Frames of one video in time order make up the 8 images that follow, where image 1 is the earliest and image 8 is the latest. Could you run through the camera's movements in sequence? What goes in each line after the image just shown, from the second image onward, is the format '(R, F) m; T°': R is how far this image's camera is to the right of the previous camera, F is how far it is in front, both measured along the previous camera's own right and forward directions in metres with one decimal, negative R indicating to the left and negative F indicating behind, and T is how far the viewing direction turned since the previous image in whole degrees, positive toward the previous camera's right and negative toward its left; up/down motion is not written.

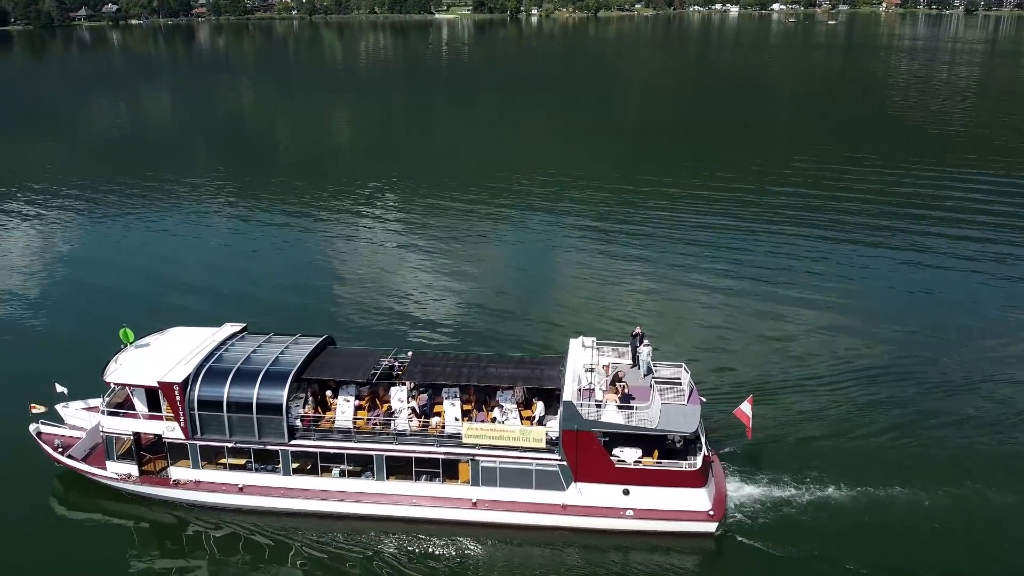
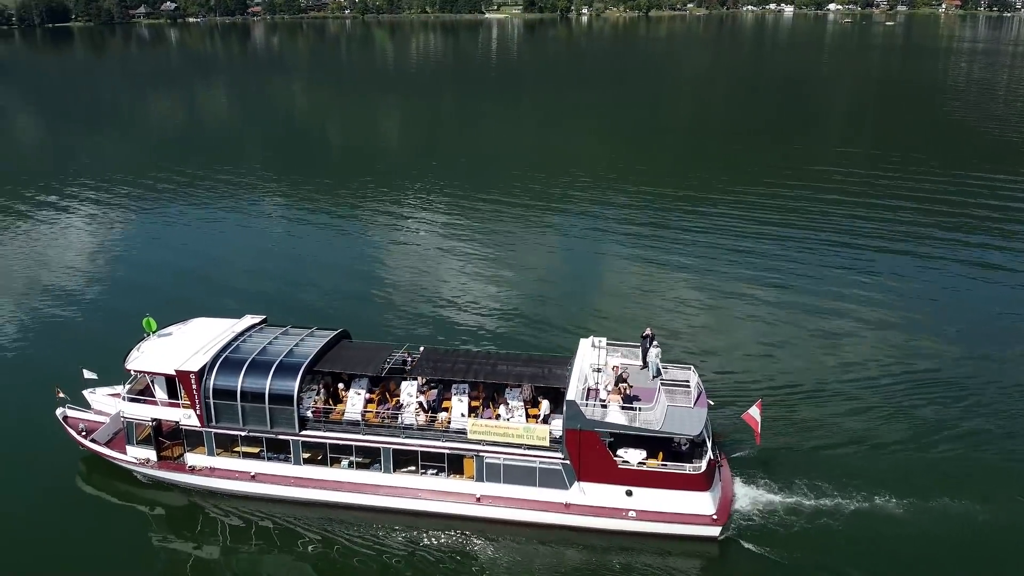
(+1.4, -0.2) m; -3°
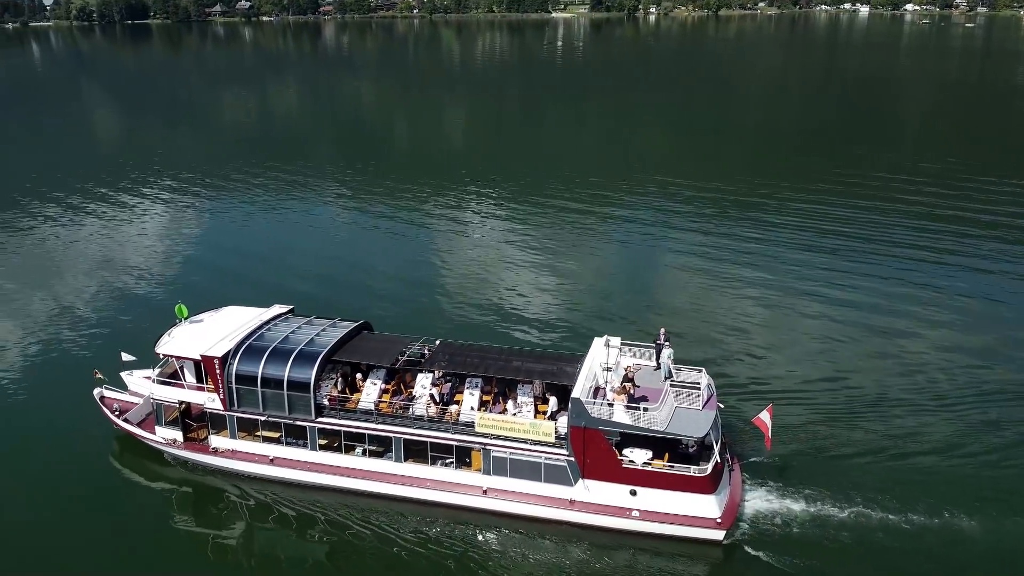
(+1.8, -0.3) m; -4°
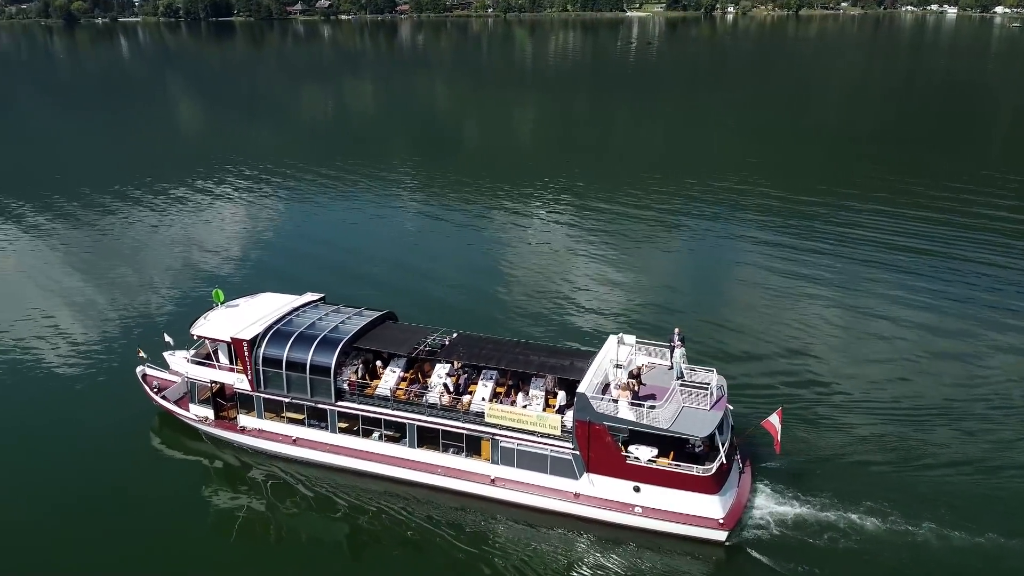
(+2.1, -0.5) m; -5°
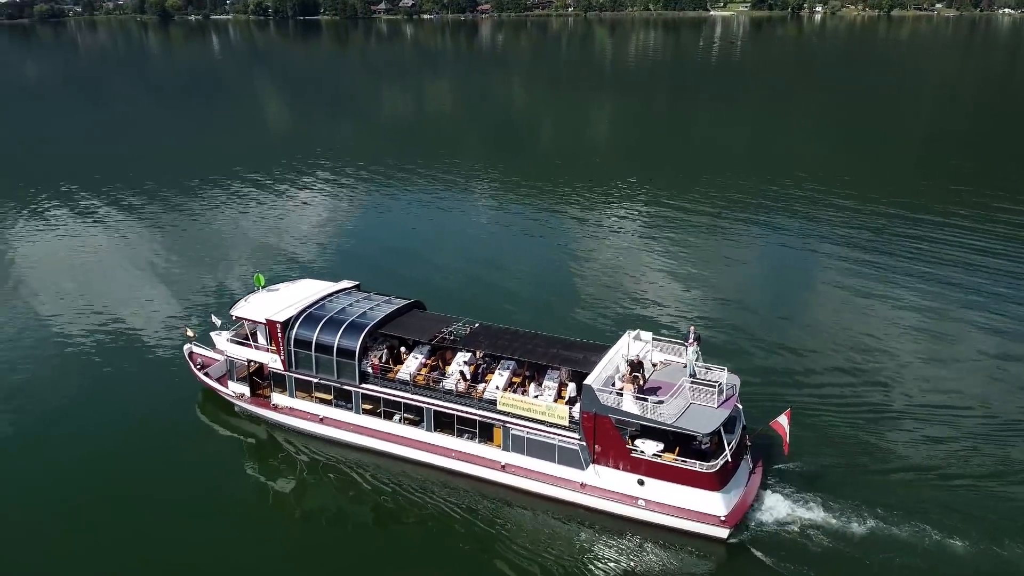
(+2.3, -0.8) m; -5°
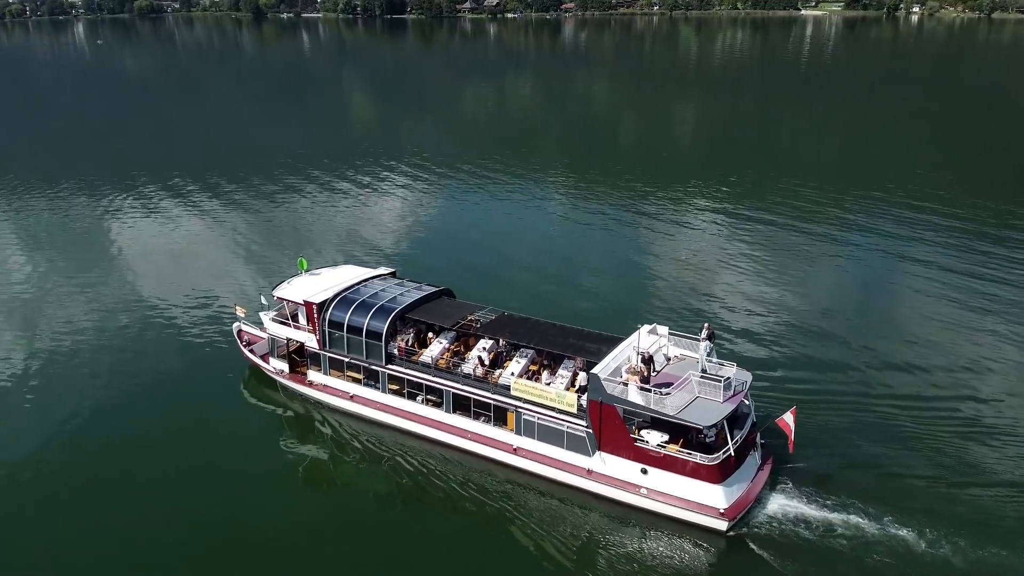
(+2.5, -1.0) m; -6°
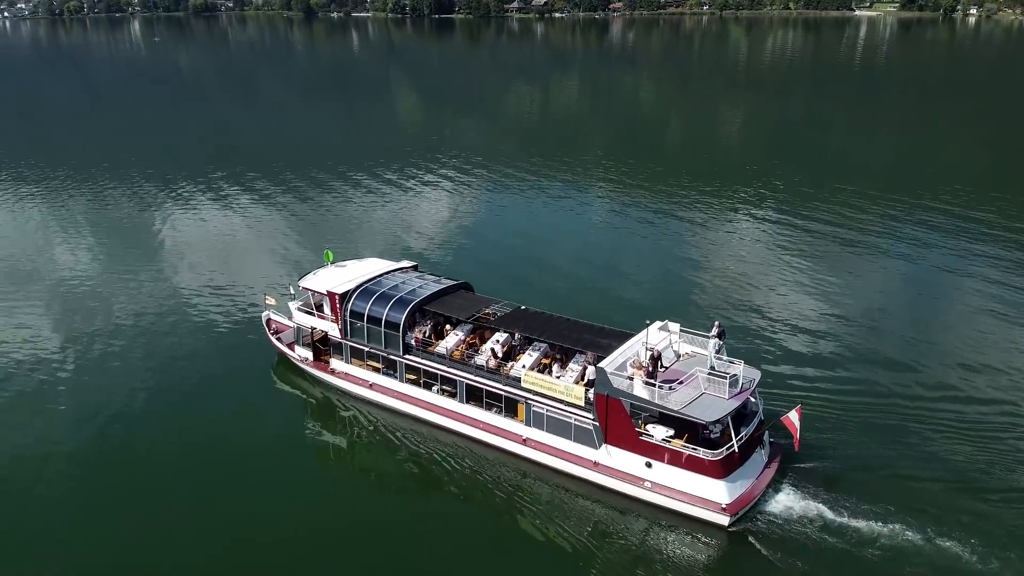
(+1.3, -0.7) m; -3°
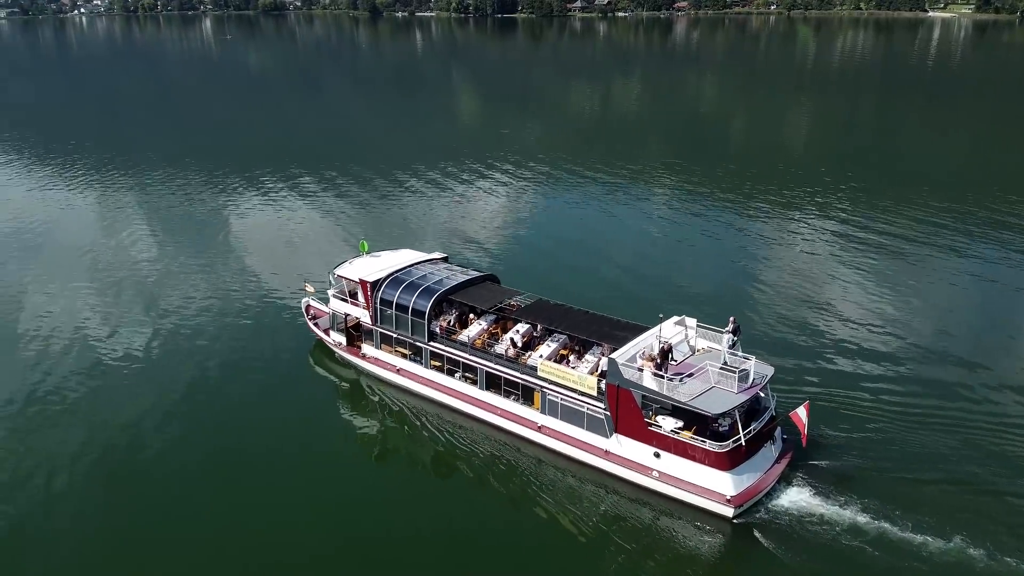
(+1.7, -1.0) m; -4°
